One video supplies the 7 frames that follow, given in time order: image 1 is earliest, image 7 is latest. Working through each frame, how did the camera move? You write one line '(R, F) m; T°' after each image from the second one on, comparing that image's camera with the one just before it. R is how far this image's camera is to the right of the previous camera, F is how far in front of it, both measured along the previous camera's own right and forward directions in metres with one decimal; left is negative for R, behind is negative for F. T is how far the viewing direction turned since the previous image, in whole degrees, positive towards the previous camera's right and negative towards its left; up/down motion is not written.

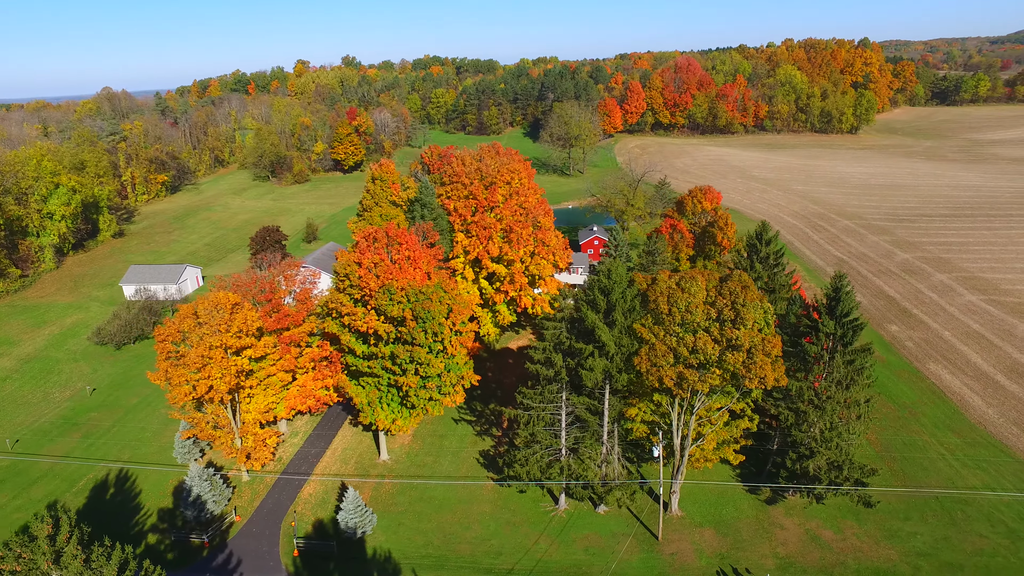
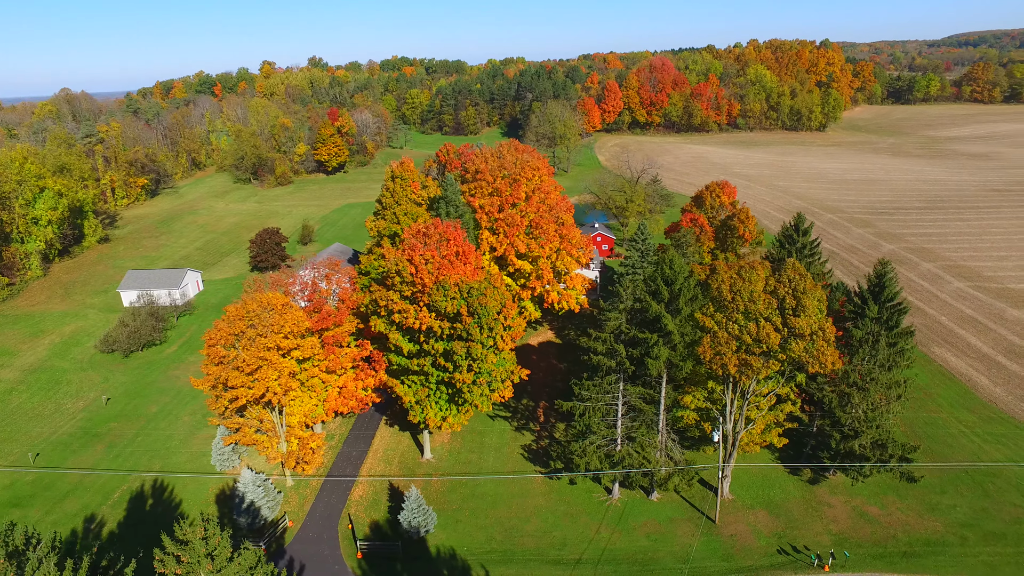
(-4.5, -0.1) m; +4°
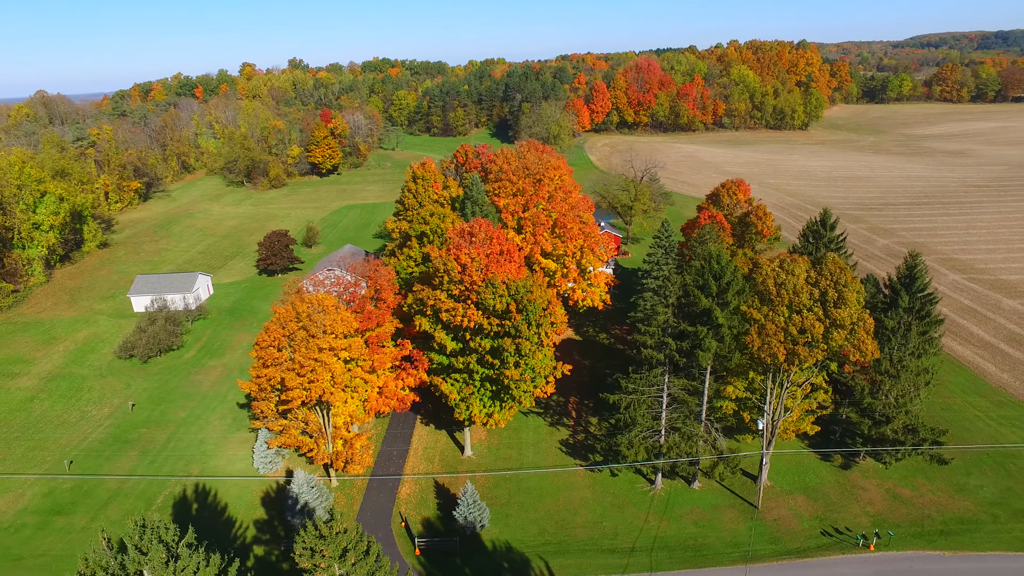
(-3.5, -0.5) m; +2°
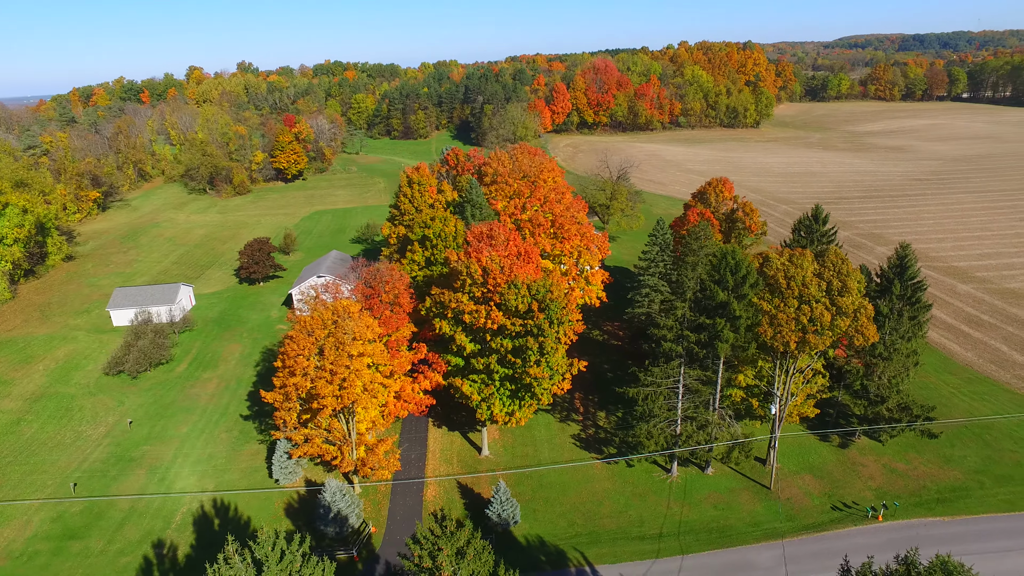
(-3.5, -0.5) m; +5°
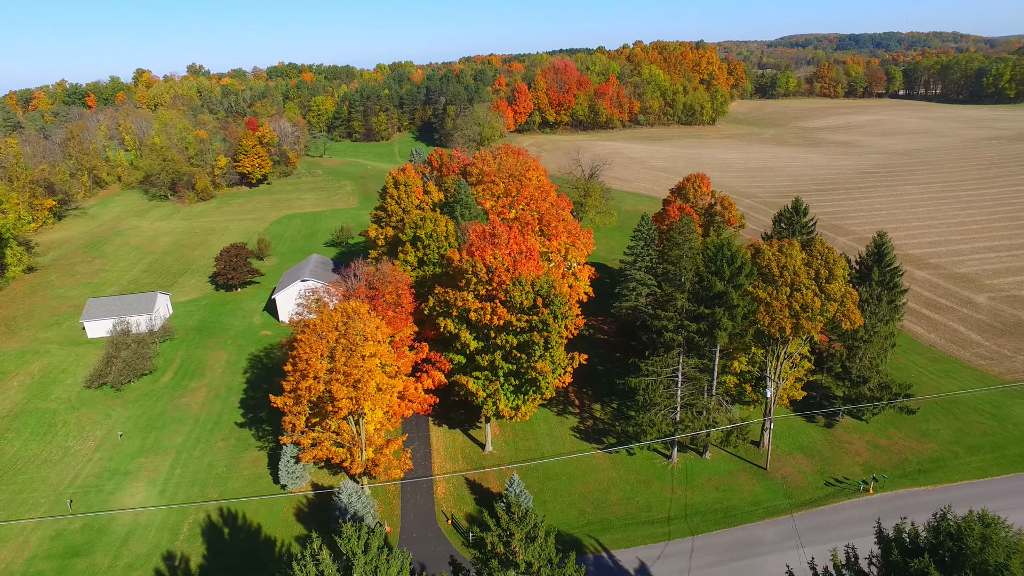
(-2.4, -0.5) m; +4°
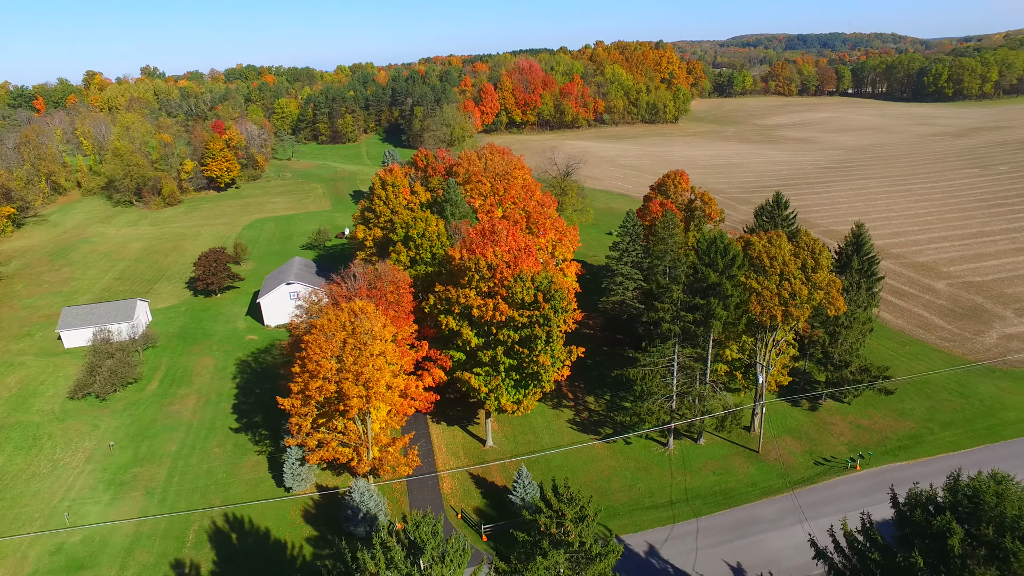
(-2.0, -0.5) m; +4°
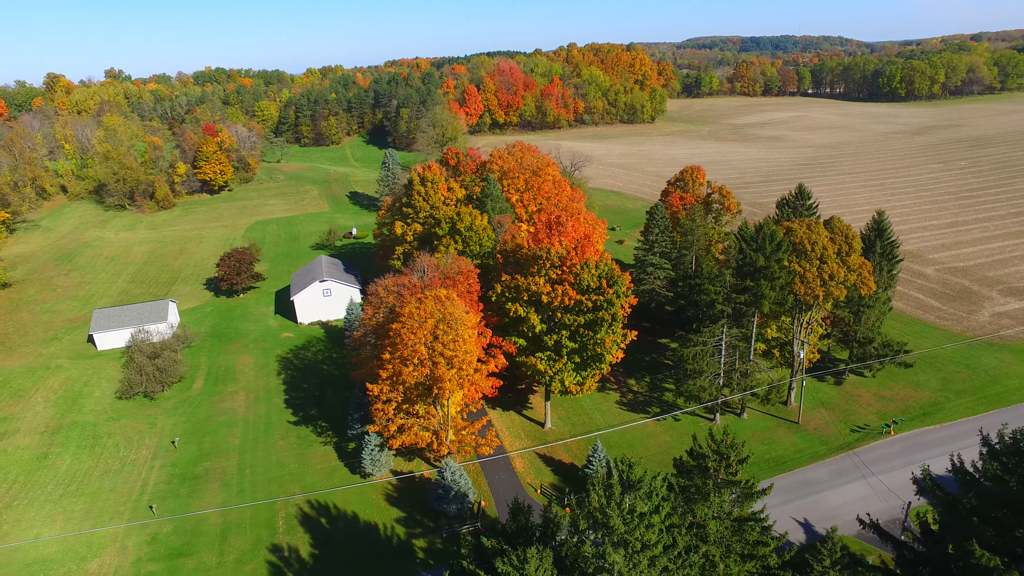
(-5.7, -1.5) m; +4°
